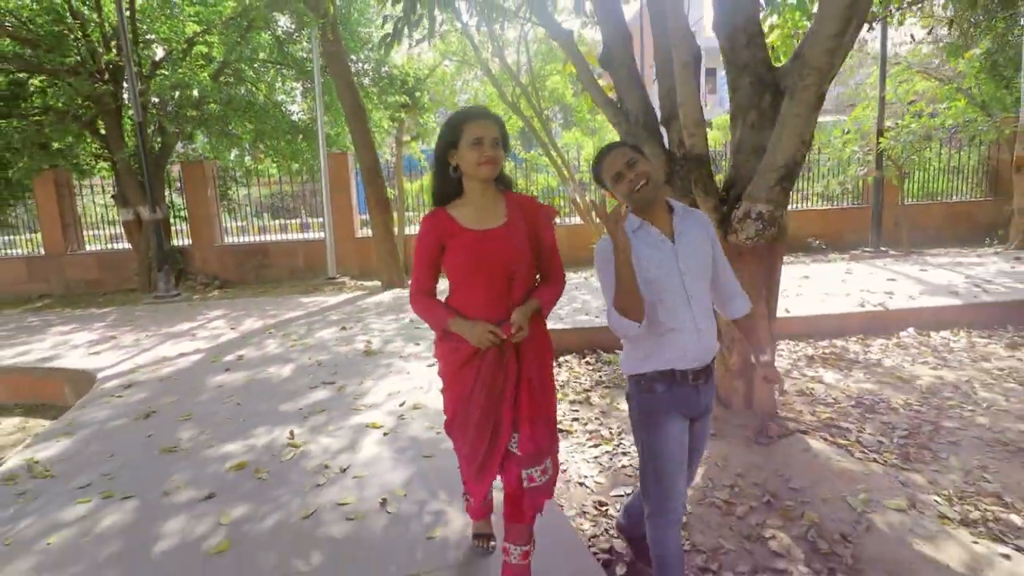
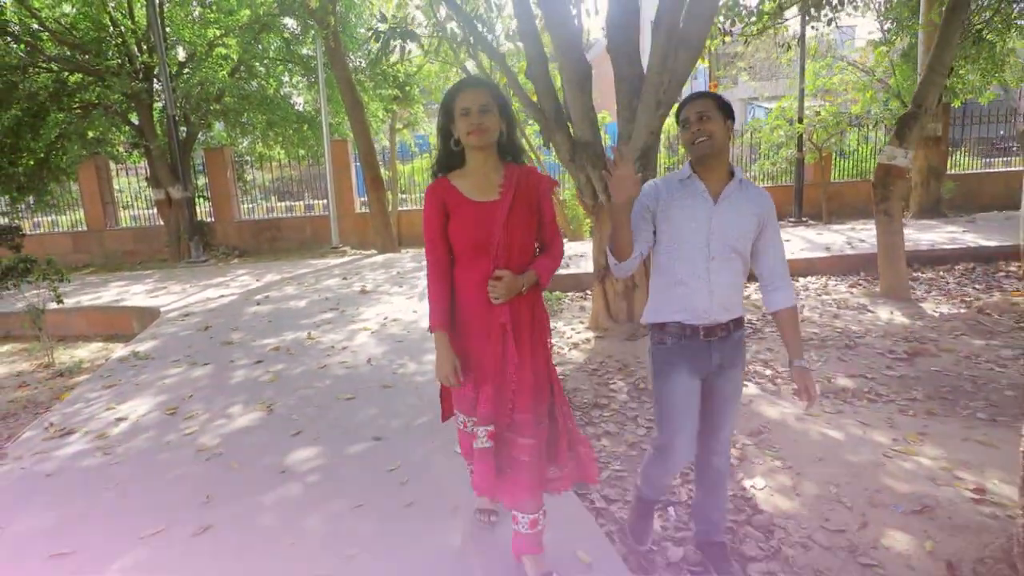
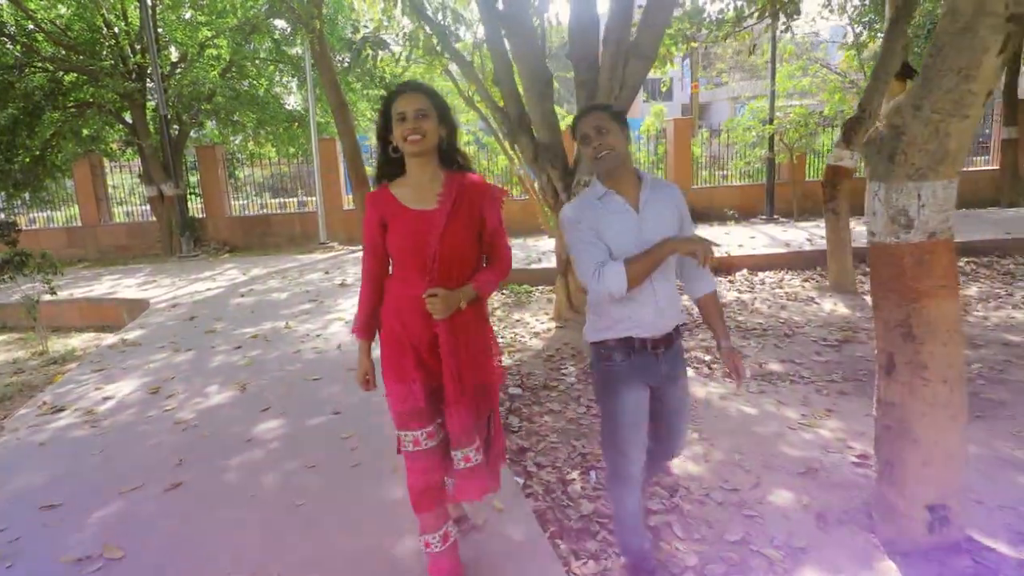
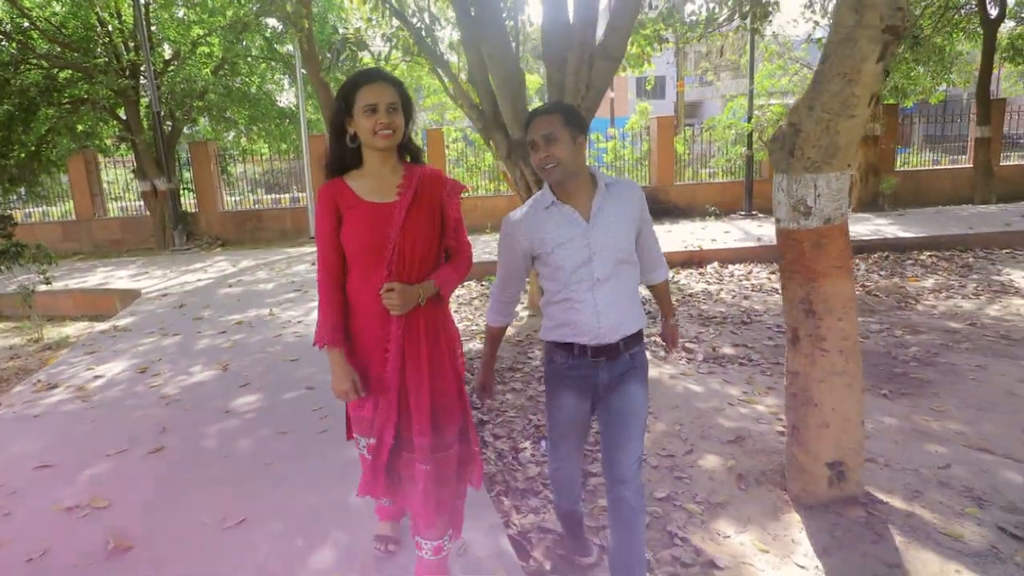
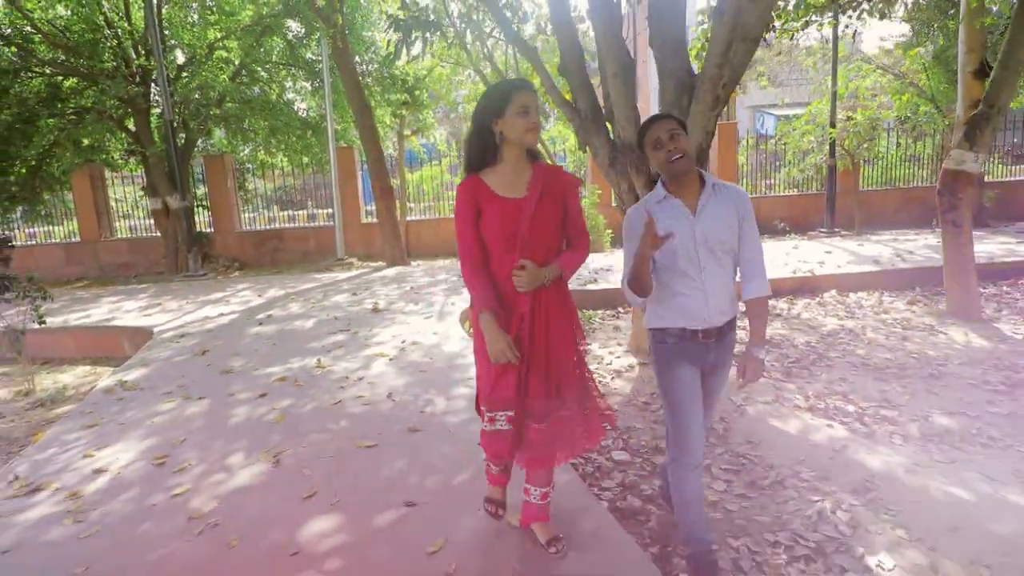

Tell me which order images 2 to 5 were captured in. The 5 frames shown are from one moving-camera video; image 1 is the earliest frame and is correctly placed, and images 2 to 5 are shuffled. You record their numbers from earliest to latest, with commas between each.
5, 2, 3, 4
